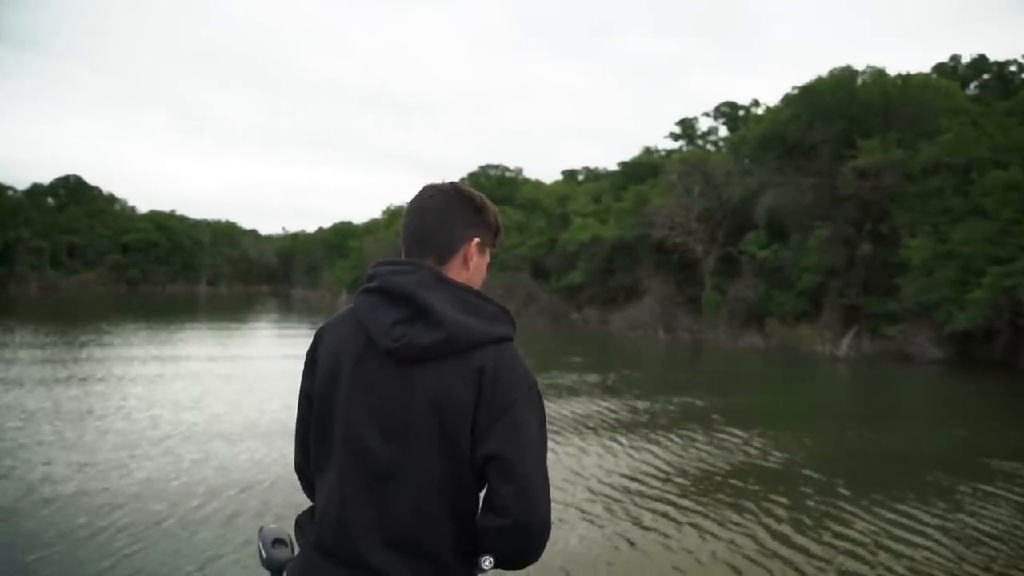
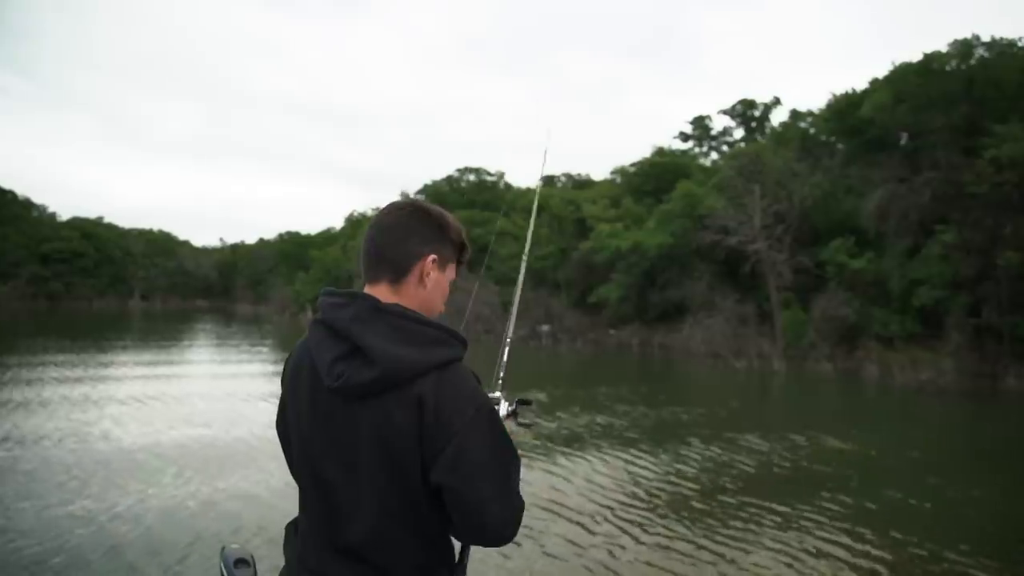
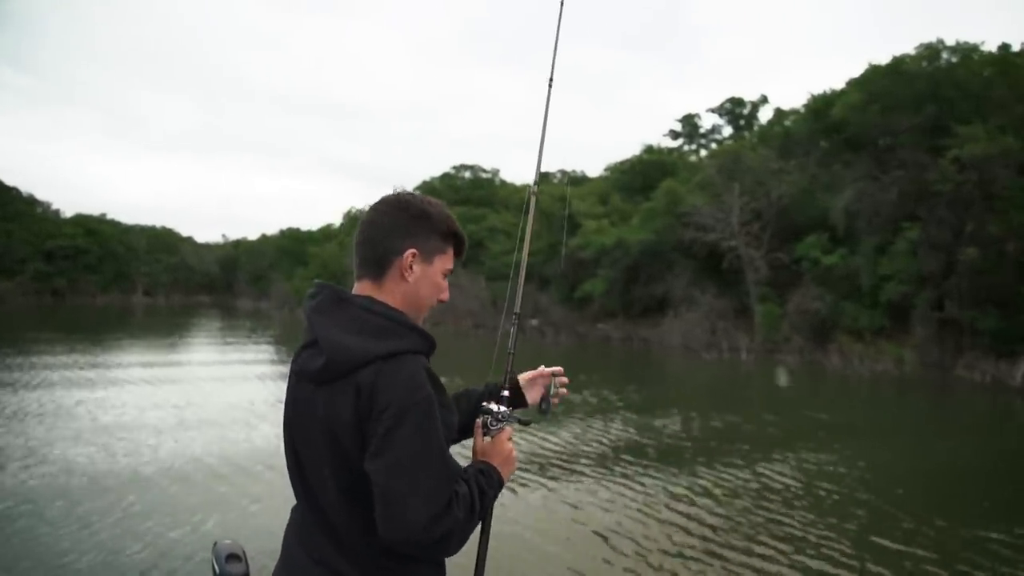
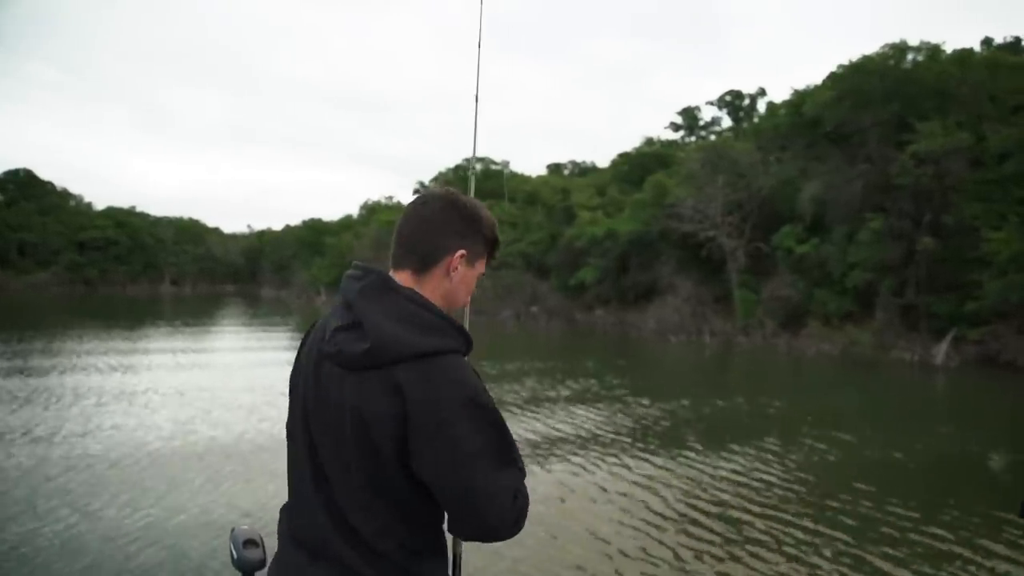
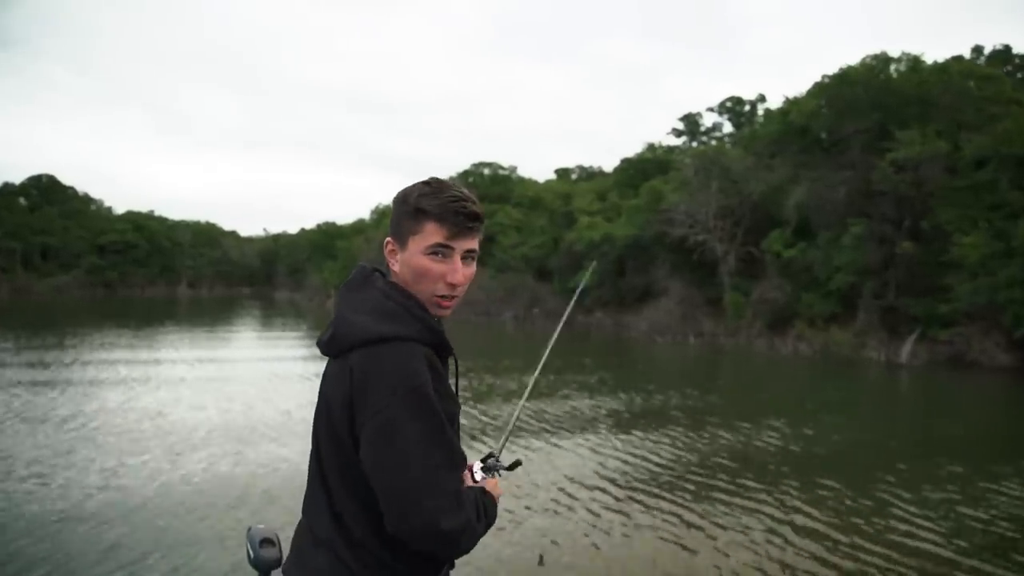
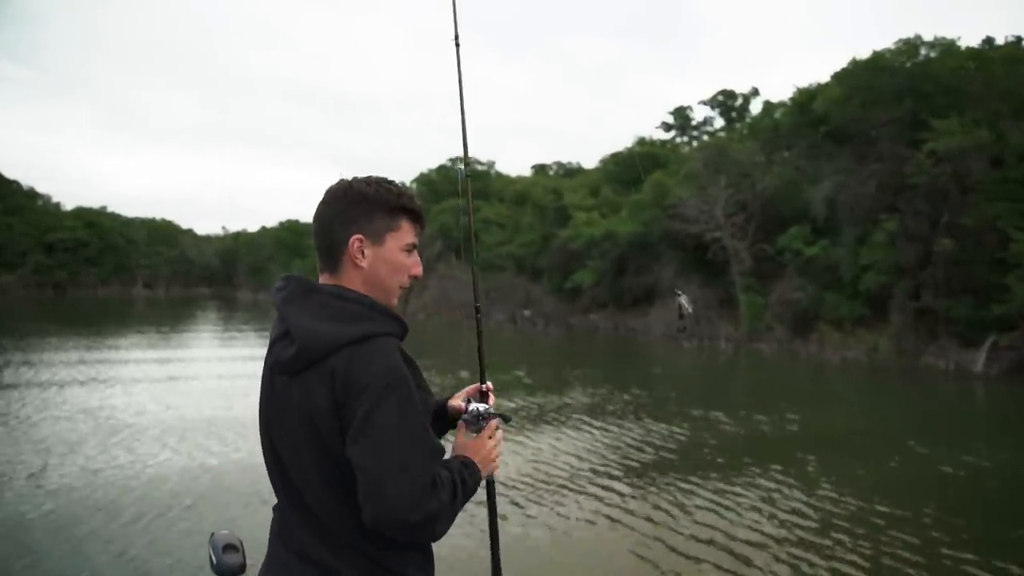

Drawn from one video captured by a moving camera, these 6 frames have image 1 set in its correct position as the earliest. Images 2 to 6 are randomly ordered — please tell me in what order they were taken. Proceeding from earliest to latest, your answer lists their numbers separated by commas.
5, 4, 6, 3, 2
